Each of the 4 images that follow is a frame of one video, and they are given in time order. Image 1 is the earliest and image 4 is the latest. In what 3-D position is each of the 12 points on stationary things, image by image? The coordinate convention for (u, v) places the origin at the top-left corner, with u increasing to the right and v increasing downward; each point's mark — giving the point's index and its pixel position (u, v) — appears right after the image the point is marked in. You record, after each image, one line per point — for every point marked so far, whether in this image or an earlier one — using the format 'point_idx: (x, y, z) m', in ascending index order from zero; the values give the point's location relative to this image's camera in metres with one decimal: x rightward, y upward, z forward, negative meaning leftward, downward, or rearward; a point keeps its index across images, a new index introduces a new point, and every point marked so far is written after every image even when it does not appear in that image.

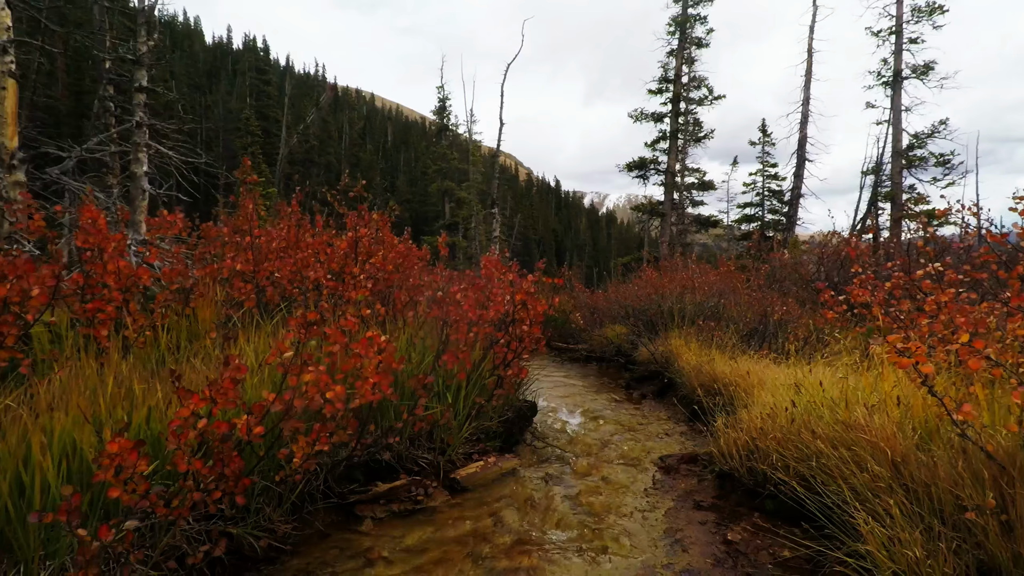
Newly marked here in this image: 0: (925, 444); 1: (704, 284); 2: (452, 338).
0: (+1.8, -0.7, +2.5) m
1: (+3.0, +0.1, +9.2) m
2: (-0.4, -0.4, +4.2) m
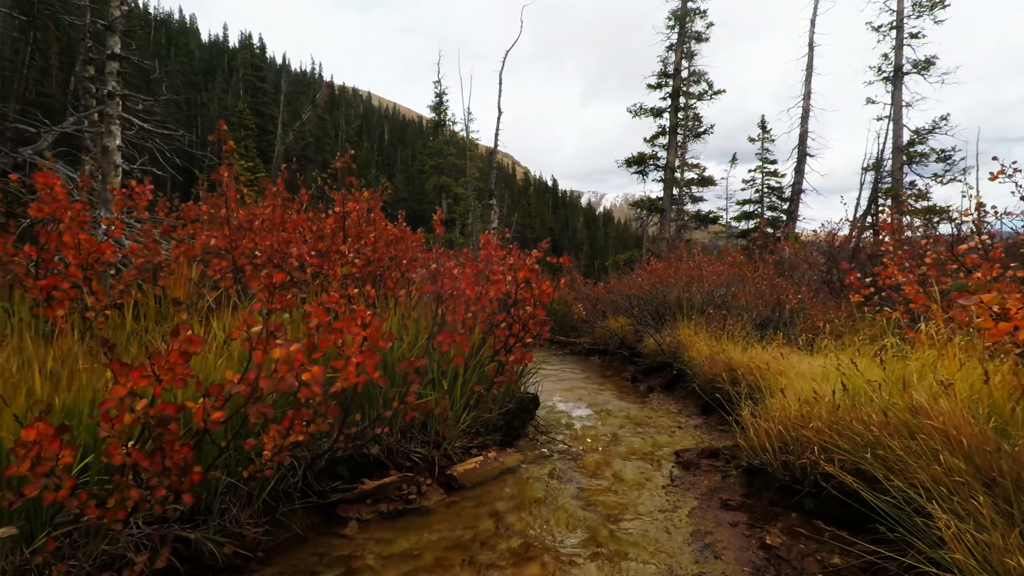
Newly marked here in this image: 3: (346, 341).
0: (+1.8, -0.5, +2.2) m
1: (+3.0, +0.2, +8.8) m
2: (-0.4, -0.2, +3.8) m
3: (-0.7, -0.2, +2.6) m
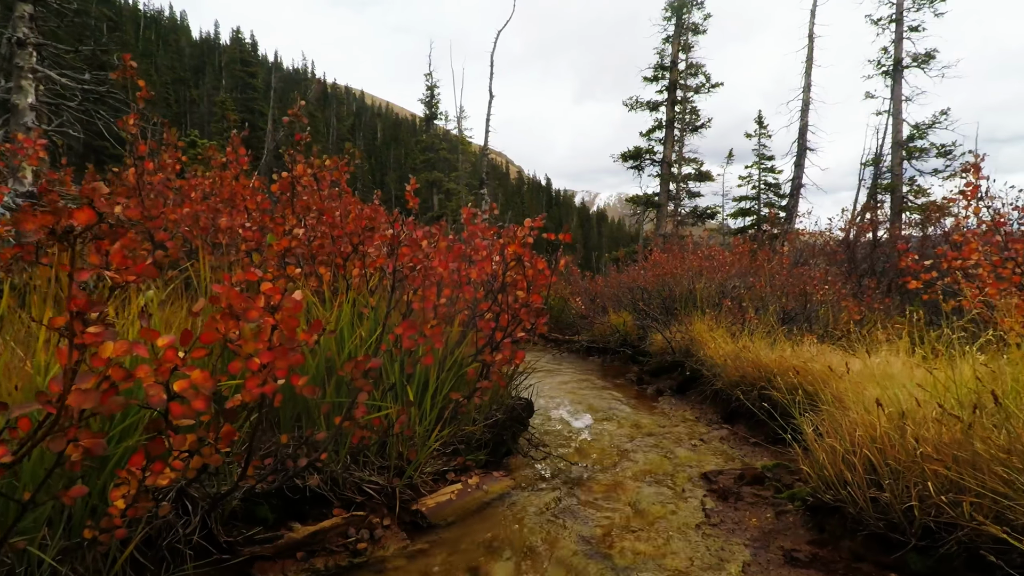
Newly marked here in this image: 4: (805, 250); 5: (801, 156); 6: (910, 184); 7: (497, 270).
0: (+1.8, -0.4, +1.3) m
1: (+2.9, +0.3, +8.0) m
2: (-0.5, -0.1, +2.9) m
3: (-0.8, -0.1, +1.7) m
4: (+4.9, +0.6, +9.7) m
5: (+9.7, +4.5, +19.4) m
6: (+12.5, +3.3, +18.0) m
7: (-0.1, +0.1, +3.3) m
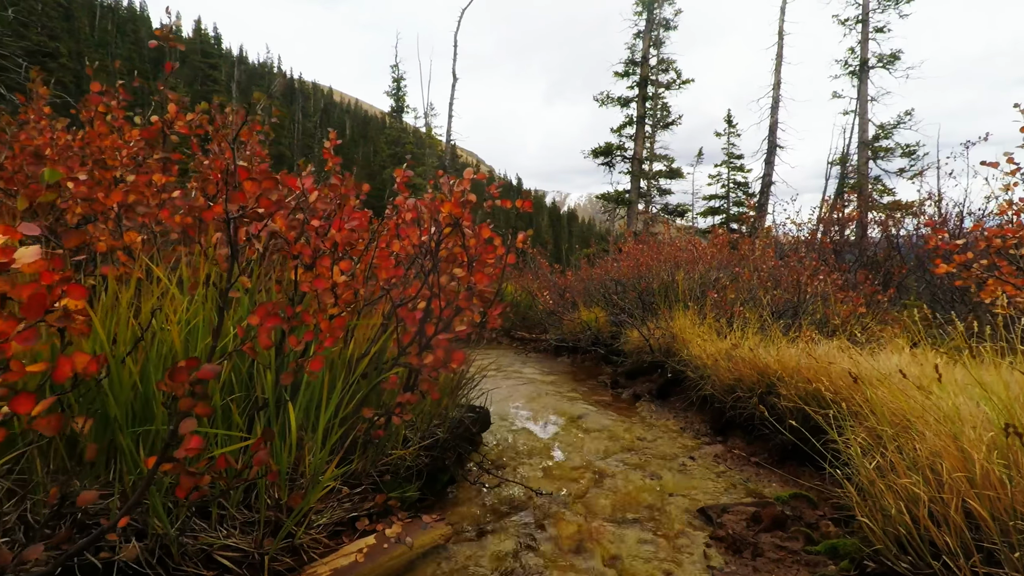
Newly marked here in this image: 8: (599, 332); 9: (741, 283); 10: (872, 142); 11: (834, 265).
0: (+1.6, -0.3, +0.6) m
1: (+2.4, +0.4, +7.3) m
2: (-0.7, 0.0, +2.1) m
3: (-1.0, 0.0, +0.9) m
4: (+4.3, +0.7, +9.1) m
5: (+8.6, +4.5, +19.1) m
6: (+11.5, +3.4, +17.8) m
7: (-0.3, +0.2, +2.5) m
8: (+1.1, -0.5, +7.0) m
9: (+2.4, +0.1, +6.0) m
10: (+11.5, +4.8, +18.1) m
11: (+4.2, +0.3, +7.6) m
